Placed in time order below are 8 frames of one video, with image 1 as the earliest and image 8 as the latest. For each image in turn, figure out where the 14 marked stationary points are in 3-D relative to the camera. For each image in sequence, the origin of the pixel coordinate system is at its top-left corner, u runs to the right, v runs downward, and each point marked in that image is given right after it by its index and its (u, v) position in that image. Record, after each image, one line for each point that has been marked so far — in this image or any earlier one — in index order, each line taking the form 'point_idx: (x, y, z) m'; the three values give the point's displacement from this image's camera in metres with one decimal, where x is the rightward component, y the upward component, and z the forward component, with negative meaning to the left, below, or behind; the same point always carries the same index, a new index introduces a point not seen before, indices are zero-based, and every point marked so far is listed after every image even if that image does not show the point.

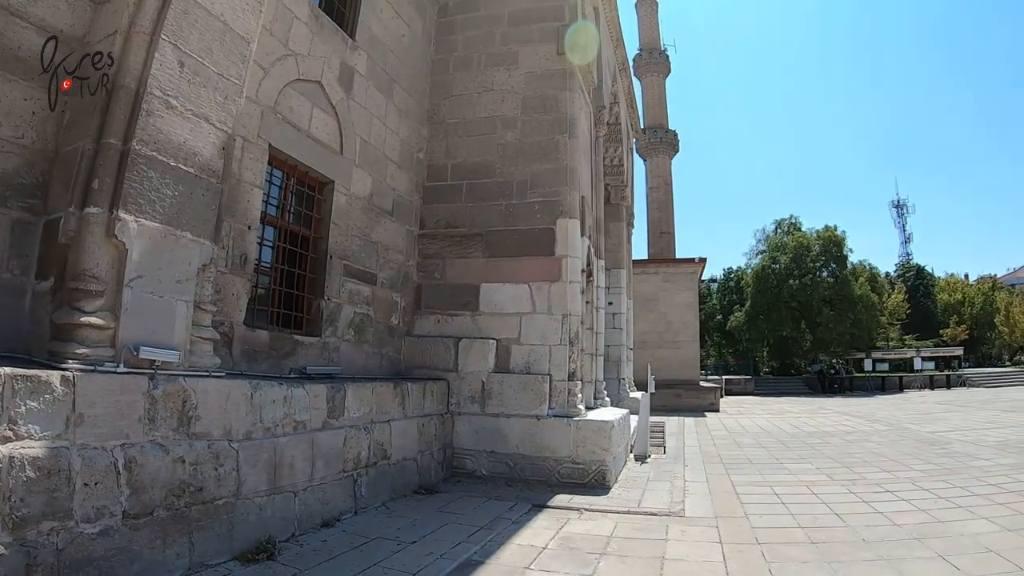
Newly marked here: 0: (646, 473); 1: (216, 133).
0: (+1.7, -2.3, +7.3) m
1: (-2.3, +1.2, +4.7) m
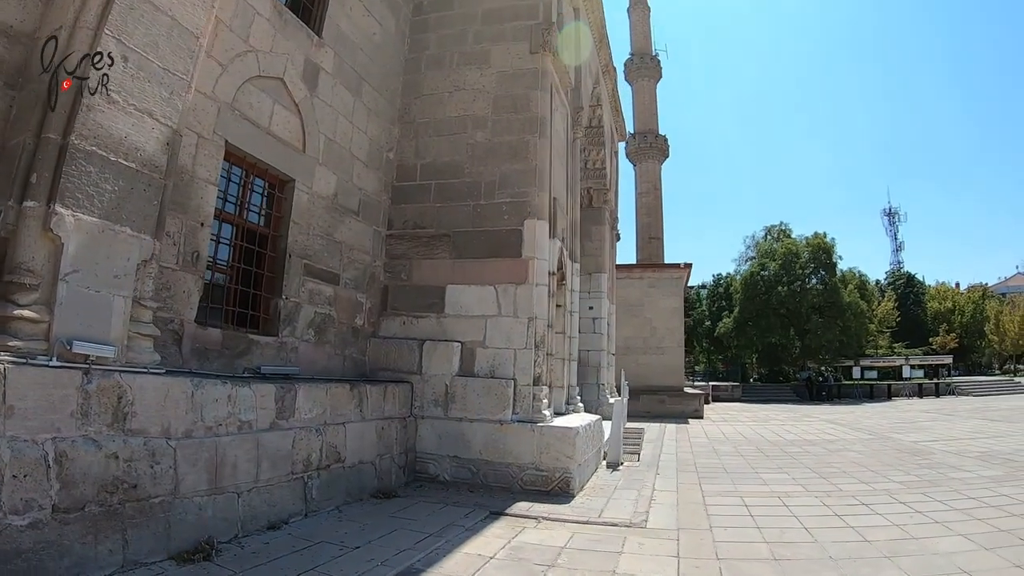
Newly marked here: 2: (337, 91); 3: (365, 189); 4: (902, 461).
0: (+1.3, -2.4, +7.2) m
1: (-2.7, +1.2, +4.6) m
2: (-1.9, +2.2, +6.6) m
3: (-1.7, +1.2, +7.1) m
4: (+5.5, -2.4, +8.4) m
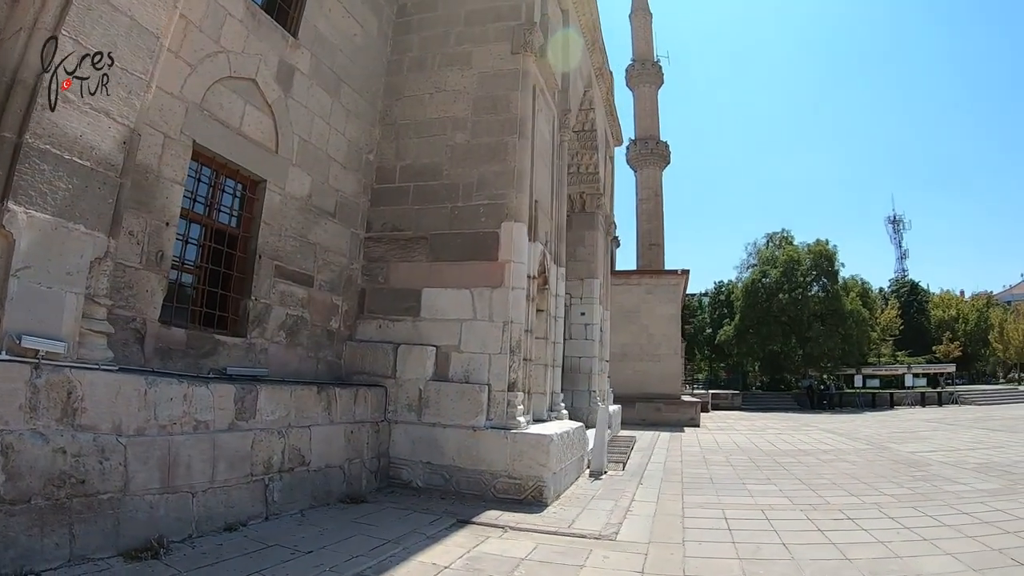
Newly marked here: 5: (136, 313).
0: (+1.0, -2.4, +7.0) m
1: (-3.0, +1.2, +4.5) m
2: (-2.2, +2.1, +6.5) m
3: (-2.0, +1.1, +7.0) m
4: (+5.3, -2.5, +8.2) m
5: (-3.1, -0.2, +5.0) m
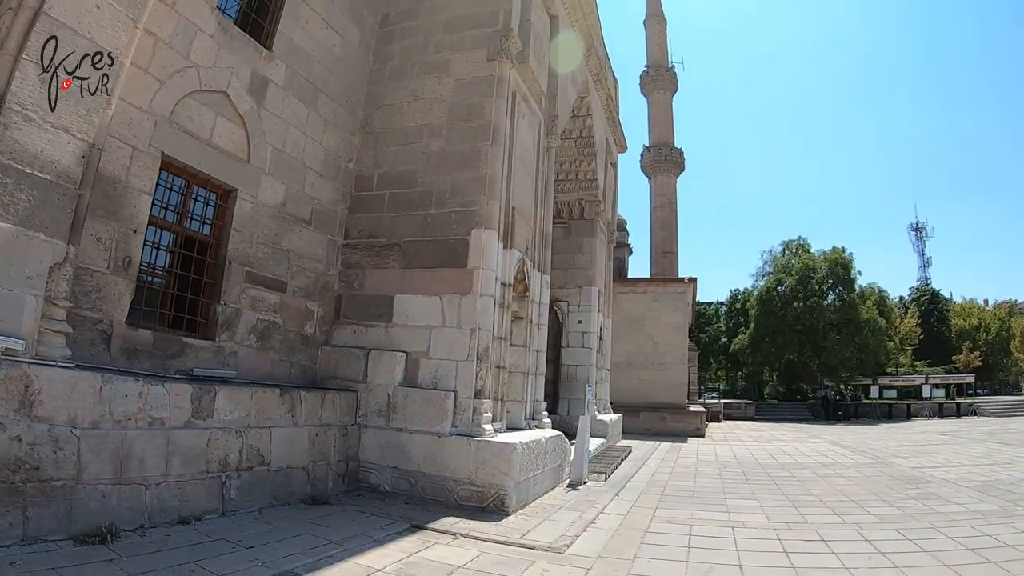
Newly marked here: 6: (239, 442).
0: (+0.6, -2.5, +7.0) m
1: (-3.5, +1.2, +4.8) m
2: (-2.5, +2.1, +6.7) m
3: (-2.3, +1.1, +7.2) m
4: (+5.0, -2.6, +7.9) m
5: (-3.6, -0.2, +5.2) m
6: (-2.6, -1.4, +5.6) m
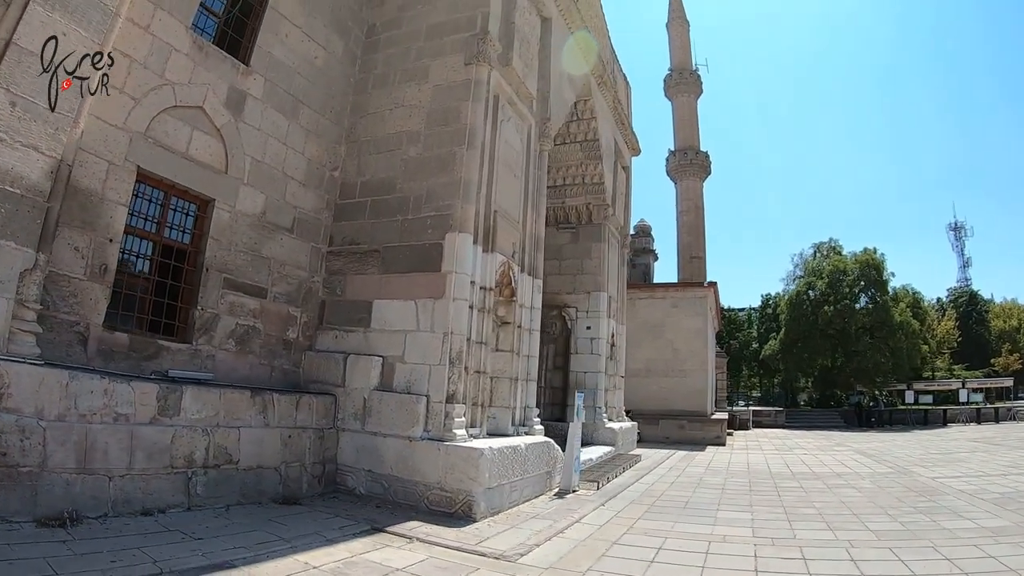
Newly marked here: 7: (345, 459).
0: (+0.4, -2.5, +6.8) m
1: (-4.0, +1.1, +5.1) m
2: (-2.9, +2.0, +6.9) m
3: (-2.6, +1.0, +7.4) m
4: (+4.8, -2.6, +7.3) m
5: (-4.0, -0.3, +5.5) m
6: (-3.0, -1.5, +5.7) m
7: (-1.9, -1.9, +6.8) m
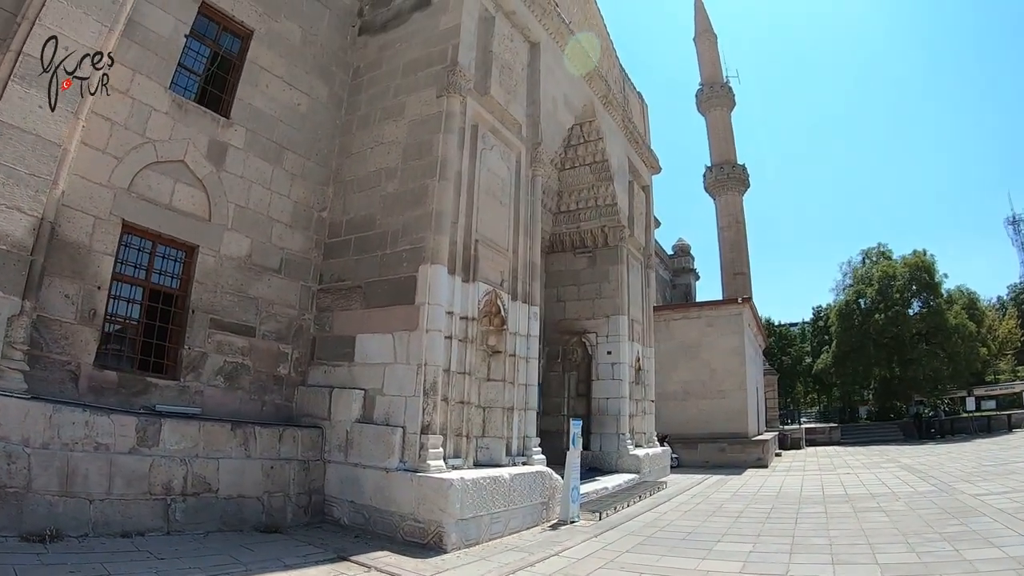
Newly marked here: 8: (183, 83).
0: (+0.2, -2.8, +6.6) m
1: (-4.5, +0.7, +5.6) m
2: (-3.2, +1.5, +7.3) m
3: (-2.9, +0.5, +7.6) m
4: (+4.6, -2.6, +6.5) m
5: (-4.4, -0.8, +5.9) m
6: (-3.3, -1.9, +6.0) m
7: (-2.1, -2.4, +6.9) m
8: (-3.8, +2.3, +6.8) m
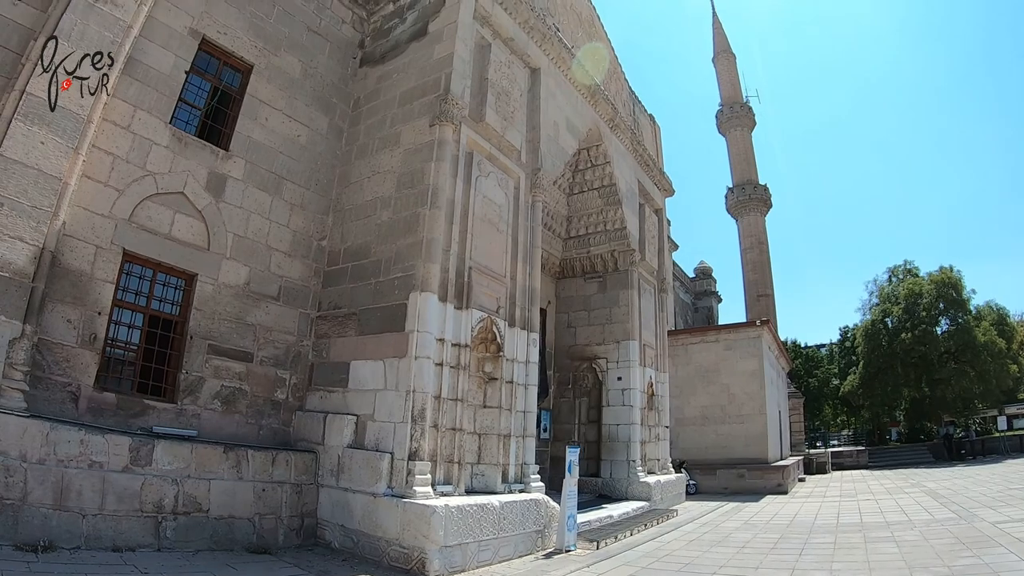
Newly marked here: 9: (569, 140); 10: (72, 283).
0: (+0.1, -3.1, +6.5) m
1: (-4.7, +0.4, +5.8) m
2: (-3.3, +1.2, +7.5) m
3: (-2.9, +0.2, +7.8) m
4: (+4.5, -2.8, +6.1) m
5: (-4.6, -1.0, +6.1) m
6: (-3.4, -2.2, +6.1) m
7: (-2.2, -2.6, +6.9) m
8: (-3.9, +2.0, +7.1) m
9: (+1.0, +2.6, +10.4) m
10: (-4.6, 0.0, +6.2) m
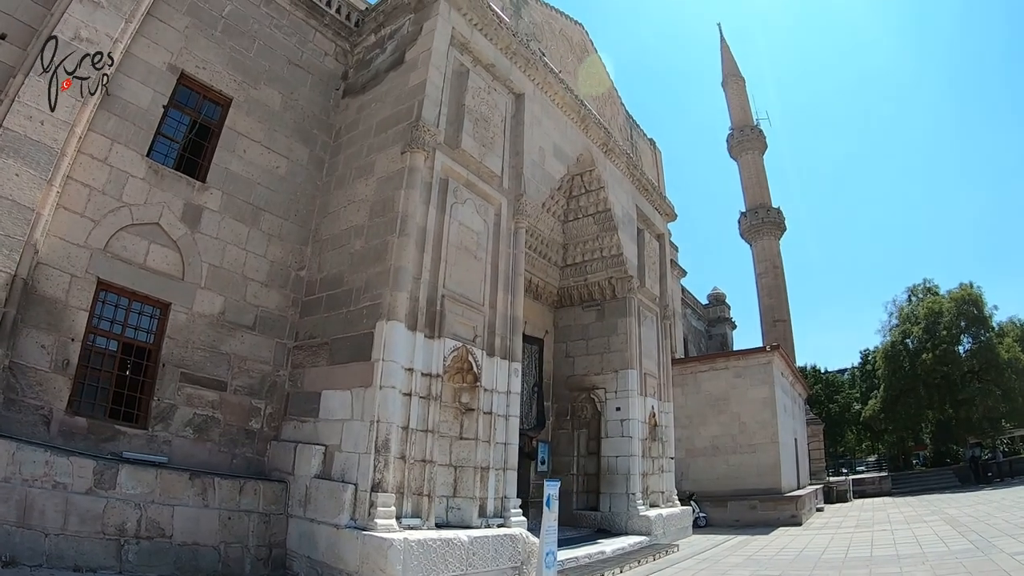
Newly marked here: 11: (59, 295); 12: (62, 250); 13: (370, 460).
0: (-0.3, -3.3, +6.1) m
1: (-5.1, +0.1, +6.0) m
2: (-3.6, +0.9, +7.6) m
3: (-3.2, -0.2, +7.8) m
4: (+4.1, -3.0, +5.6) m
5: (-5.0, -1.3, +6.1) m
6: (-3.8, -2.4, +6.0) m
7: (-2.5, -2.9, +6.7) m
8: (-4.3, +1.7, +7.3) m
9: (+0.9, +2.1, +10.3) m
10: (-5.0, -0.3, +6.3) m
11: (-4.9, -0.1, +6.4) m
12: (-4.9, +0.4, +6.4) m
13: (-1.5, -1.8, +6.4) m
